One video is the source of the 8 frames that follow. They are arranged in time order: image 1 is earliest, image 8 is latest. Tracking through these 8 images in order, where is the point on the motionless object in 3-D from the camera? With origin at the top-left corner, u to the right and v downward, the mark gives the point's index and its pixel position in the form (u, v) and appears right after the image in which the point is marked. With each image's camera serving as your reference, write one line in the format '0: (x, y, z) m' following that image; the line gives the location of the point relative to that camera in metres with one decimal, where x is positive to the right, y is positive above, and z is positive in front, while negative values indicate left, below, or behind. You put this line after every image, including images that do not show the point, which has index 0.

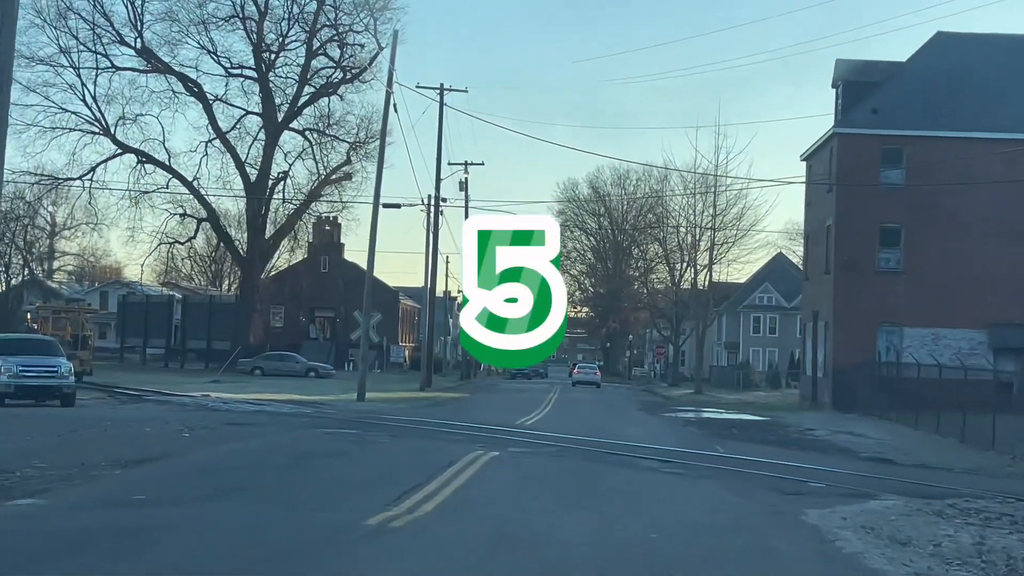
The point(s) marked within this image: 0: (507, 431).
0: (0.0, -1.8, +18.2) m
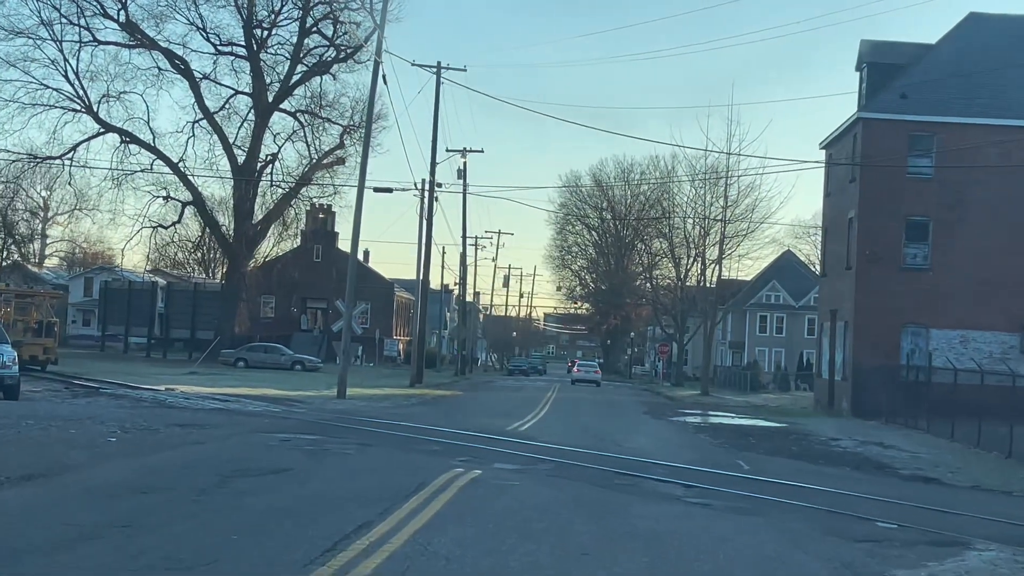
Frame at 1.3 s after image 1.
0: (-0.2, -1.6, +15.6) m
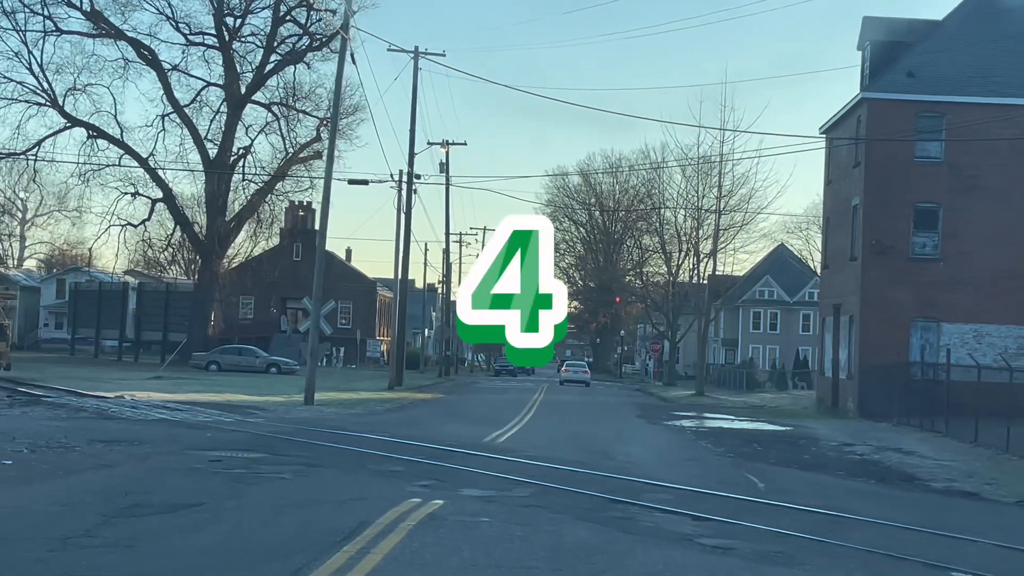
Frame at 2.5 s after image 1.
0: (-0.4, -1.5, +13.3) m
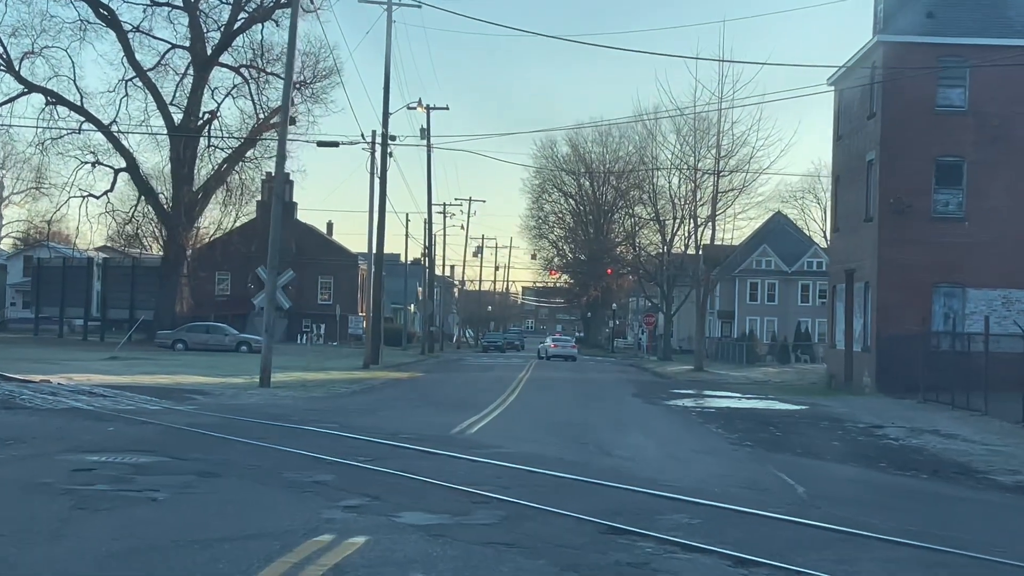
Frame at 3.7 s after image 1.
0: (-0.6, -1.2, +10.4) m
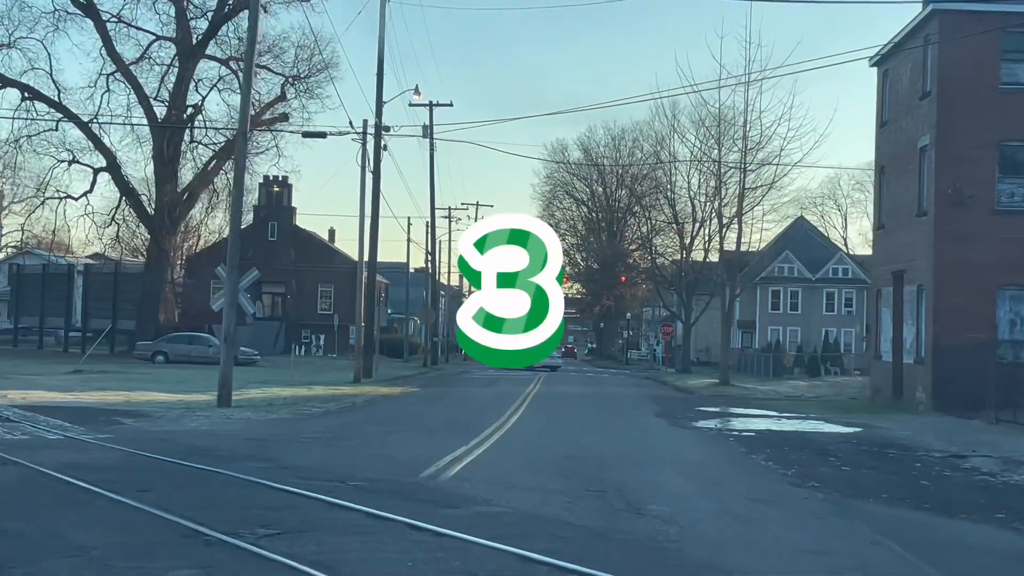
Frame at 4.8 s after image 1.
0: (-0.7, -1.1, +6.8) m
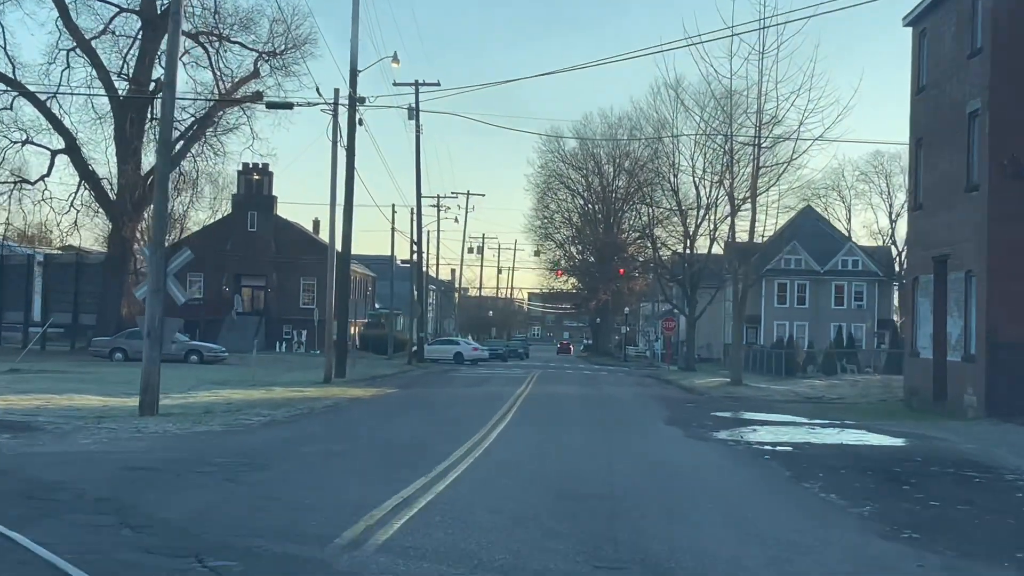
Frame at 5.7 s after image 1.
0: (-0.8, -1.0, +3.3) m
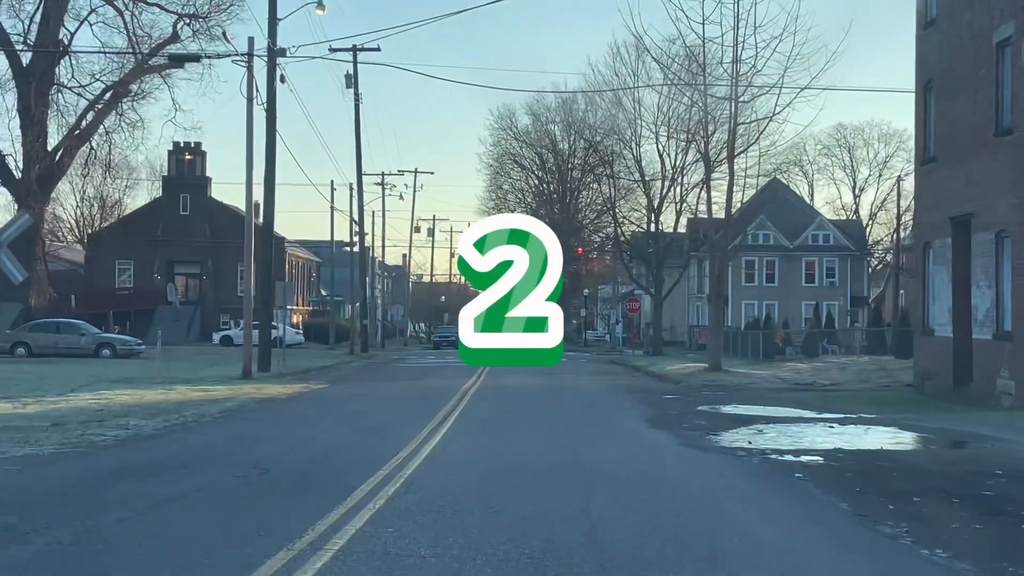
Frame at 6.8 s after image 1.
0: (-0.9, -0.8, -0.6) m
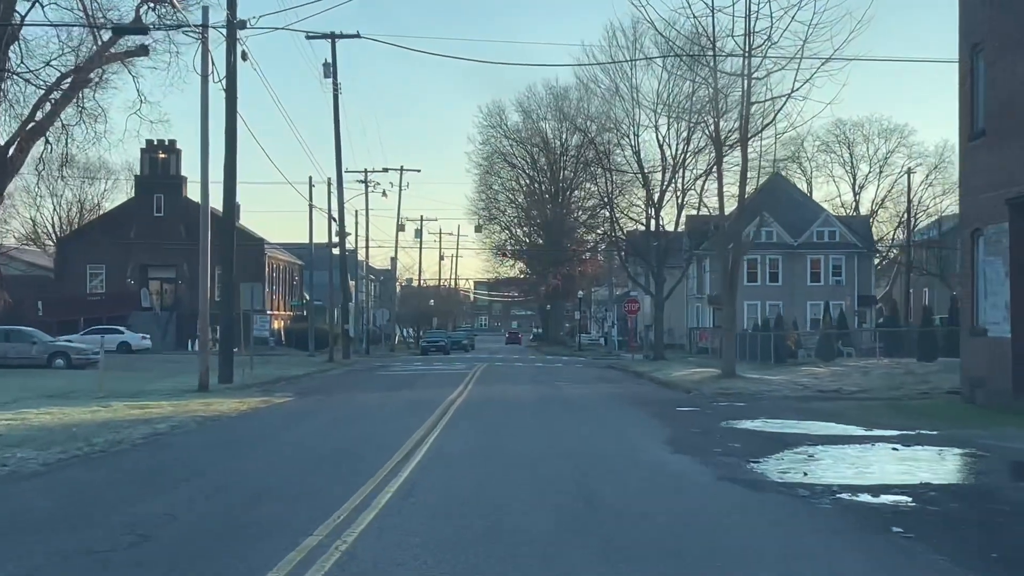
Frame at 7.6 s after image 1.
0: (-0.9, -0.7, -3.5) m
